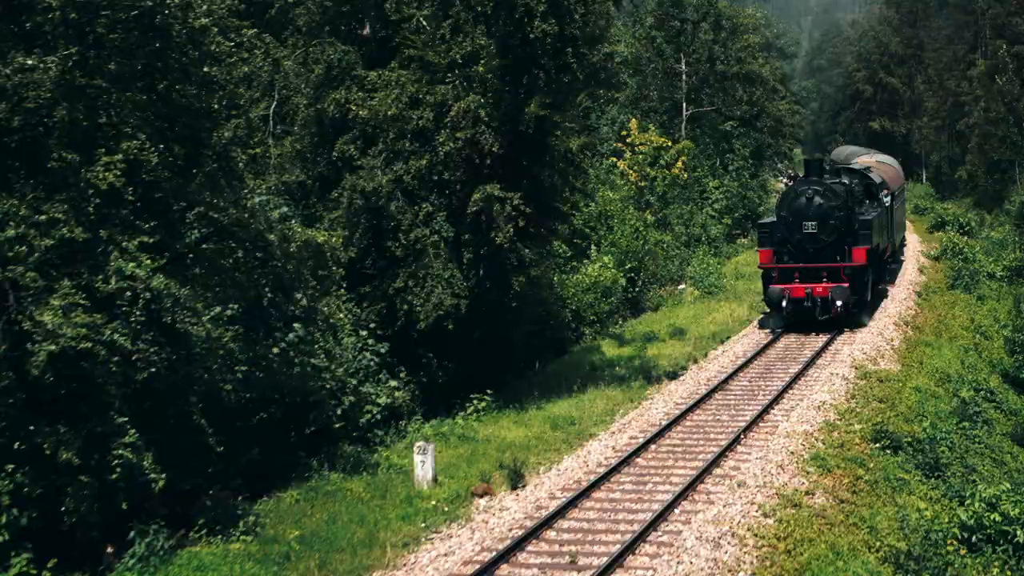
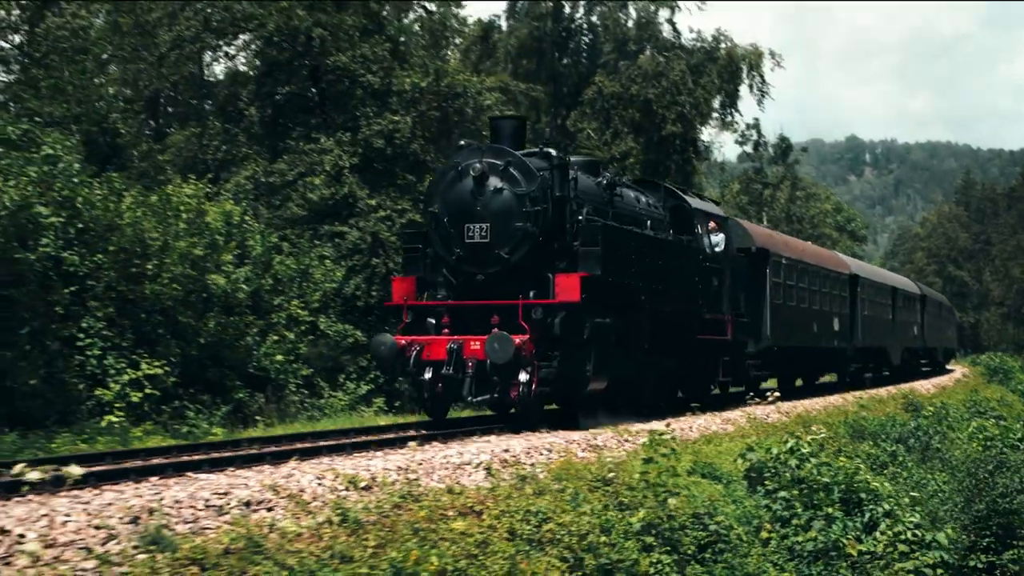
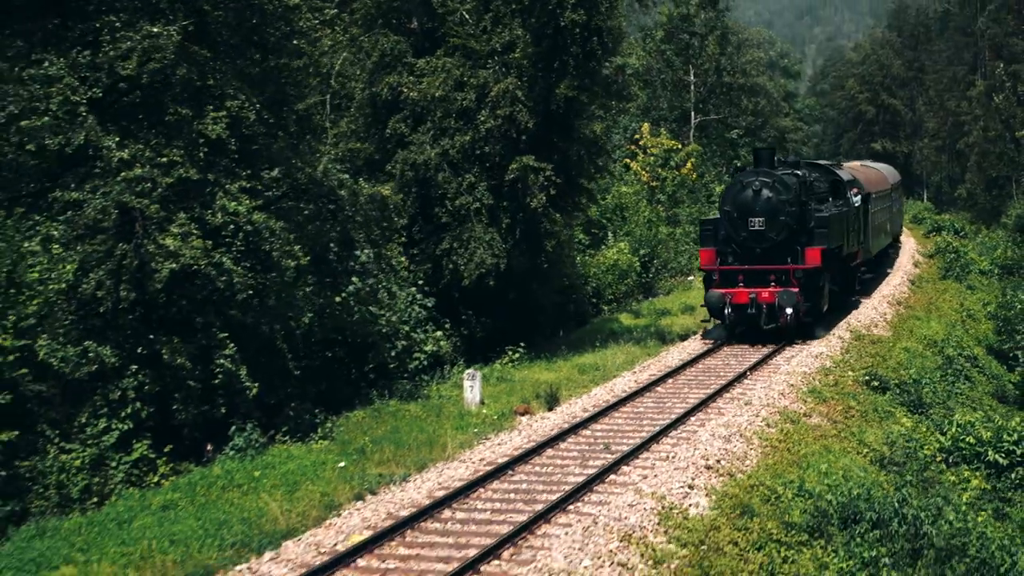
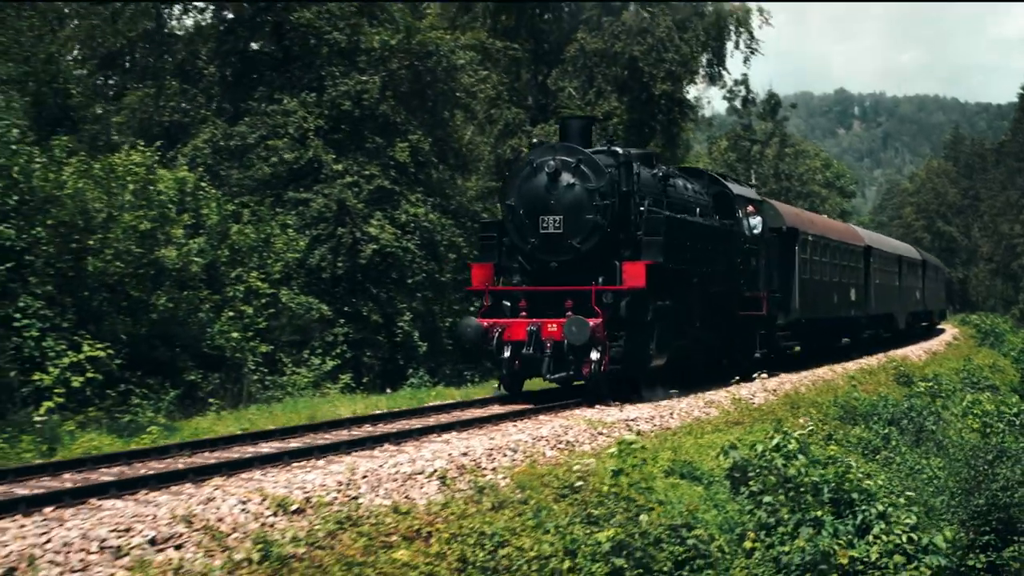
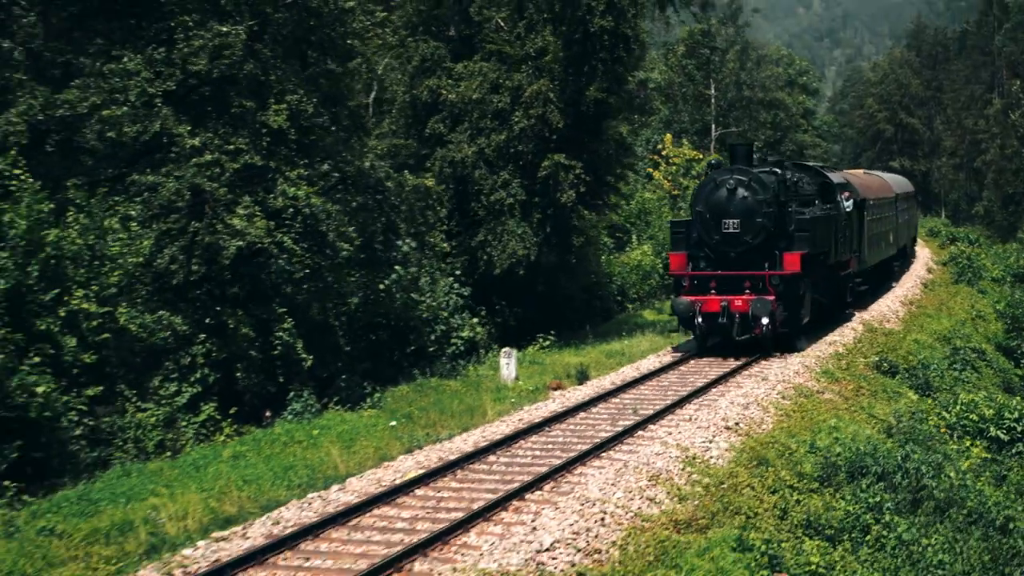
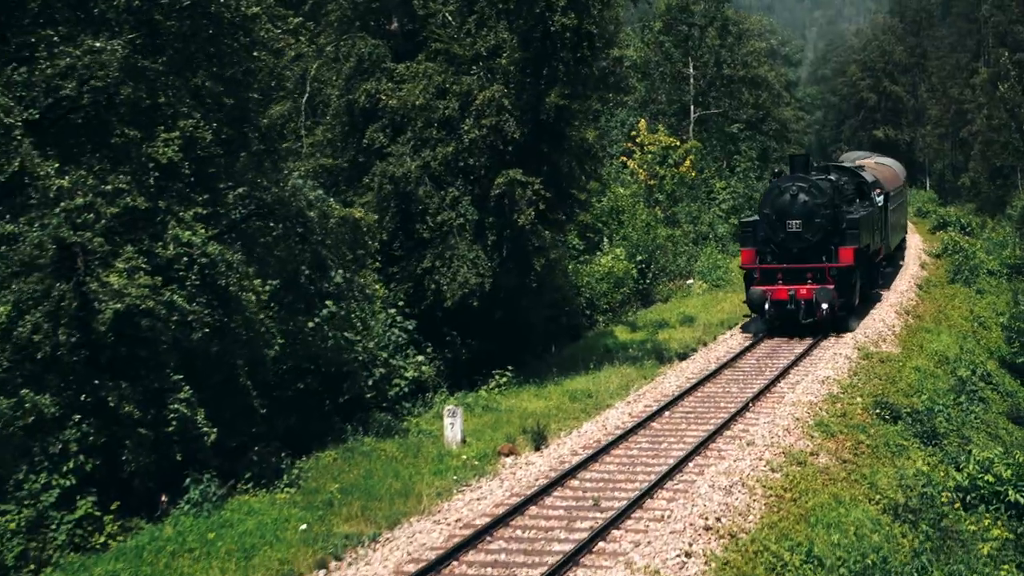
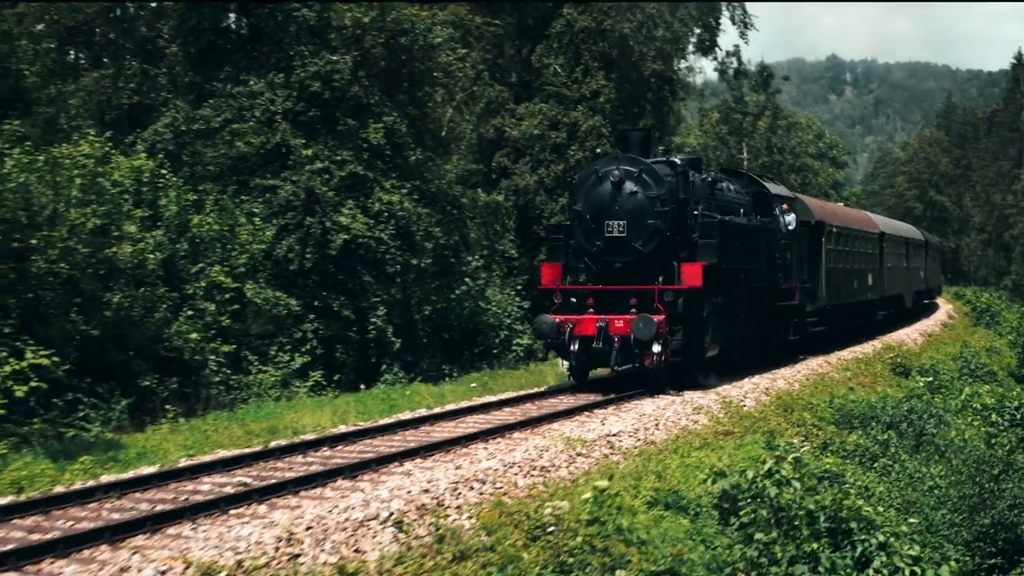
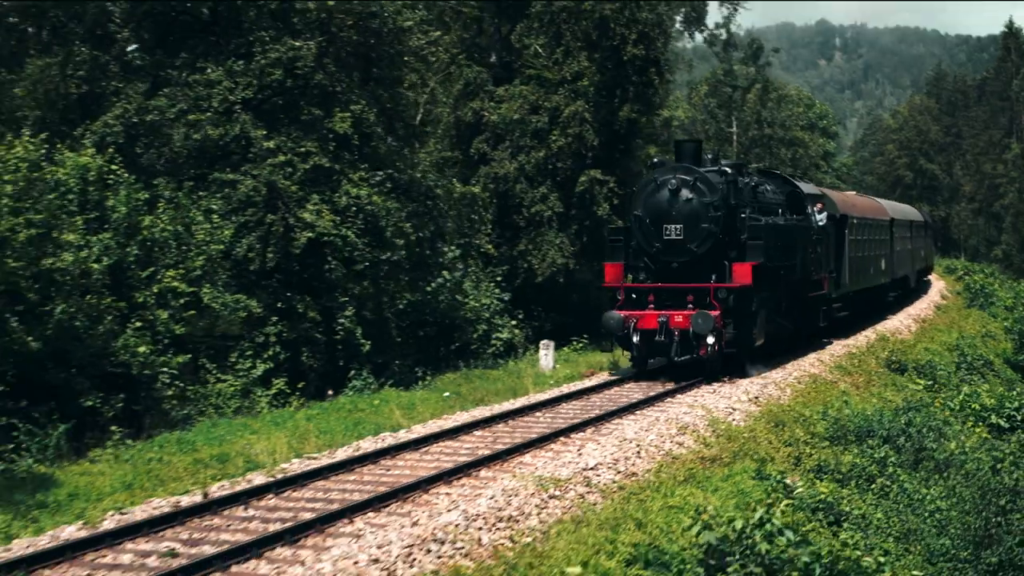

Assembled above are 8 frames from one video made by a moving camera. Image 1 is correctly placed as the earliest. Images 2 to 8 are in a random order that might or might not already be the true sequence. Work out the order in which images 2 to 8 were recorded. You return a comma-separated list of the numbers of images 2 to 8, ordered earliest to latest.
6, 3, 5, 8, 7, 4, 2
